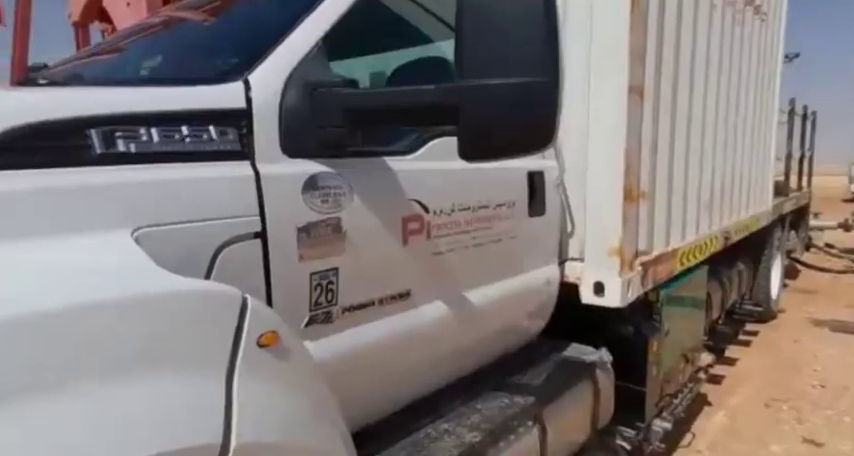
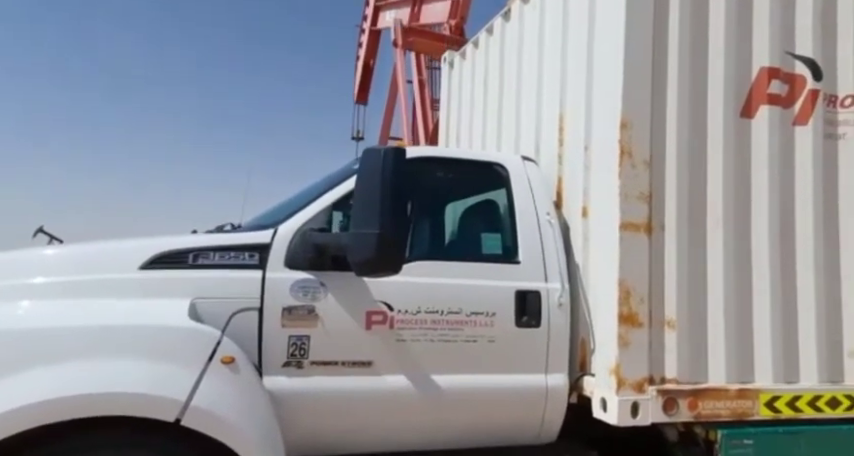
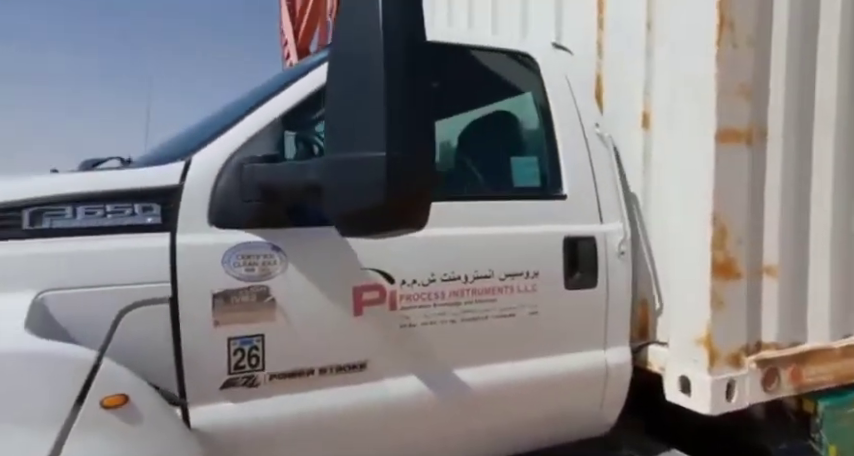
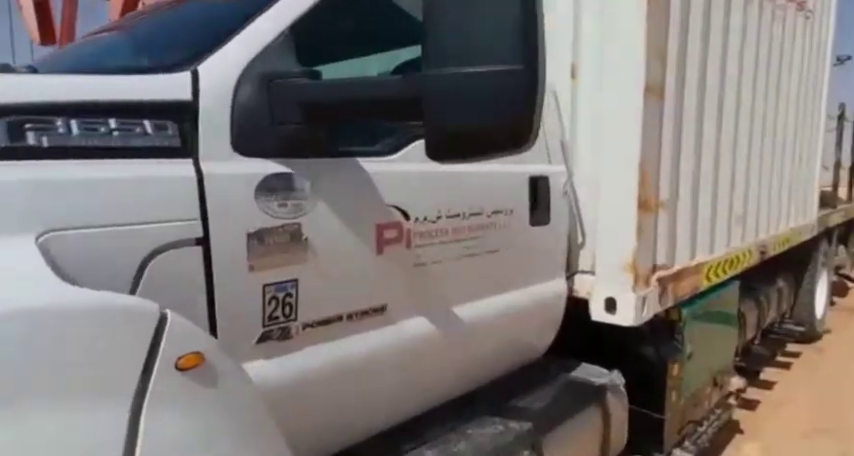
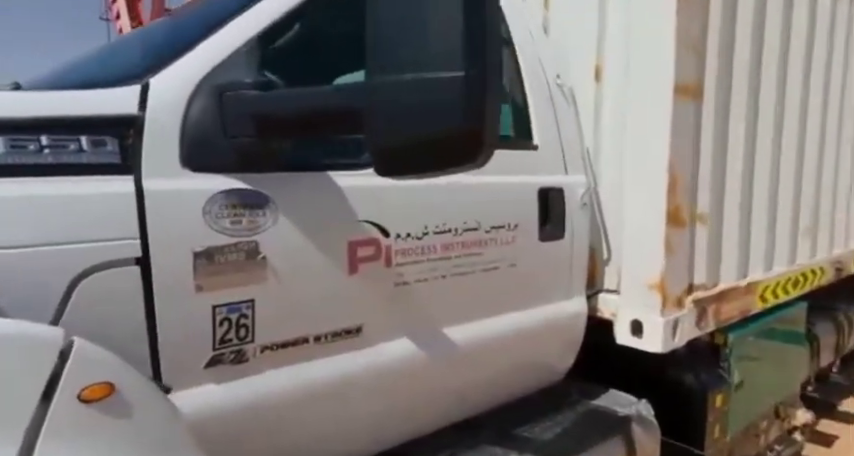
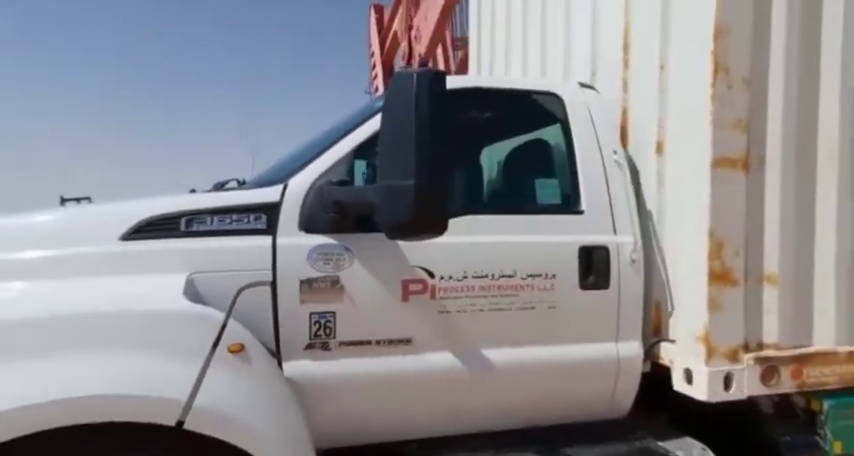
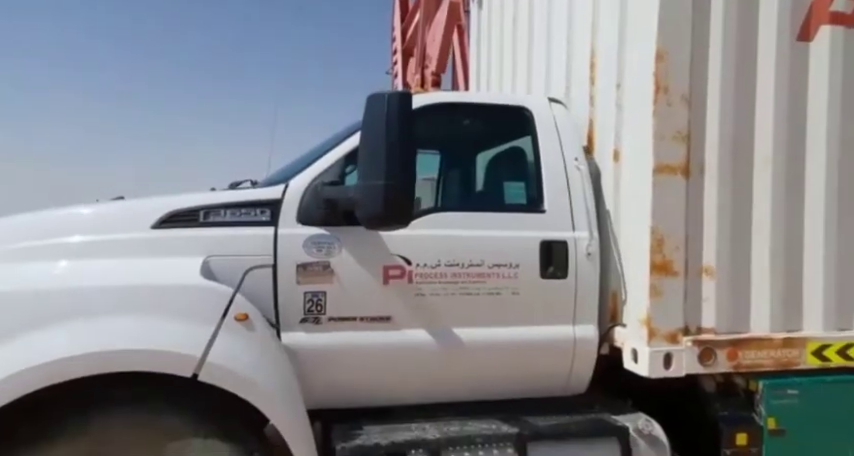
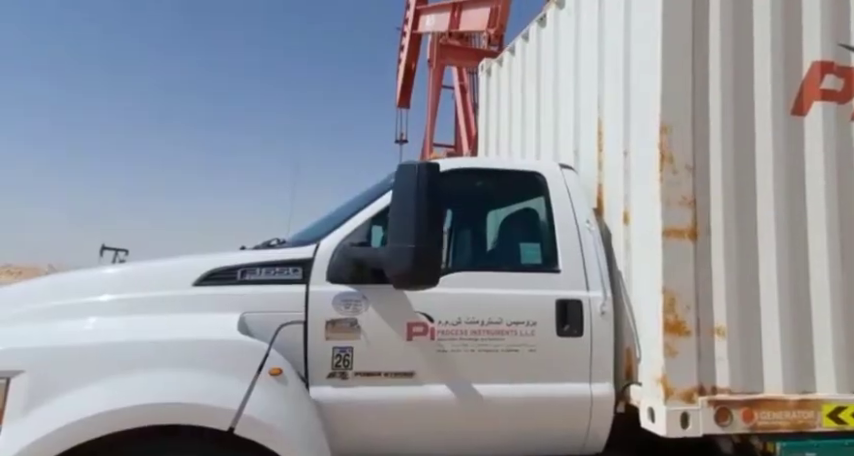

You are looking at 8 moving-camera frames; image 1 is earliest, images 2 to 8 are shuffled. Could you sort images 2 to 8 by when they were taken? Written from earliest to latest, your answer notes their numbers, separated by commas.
4, 5, 3, 6, 7, 8, 2
